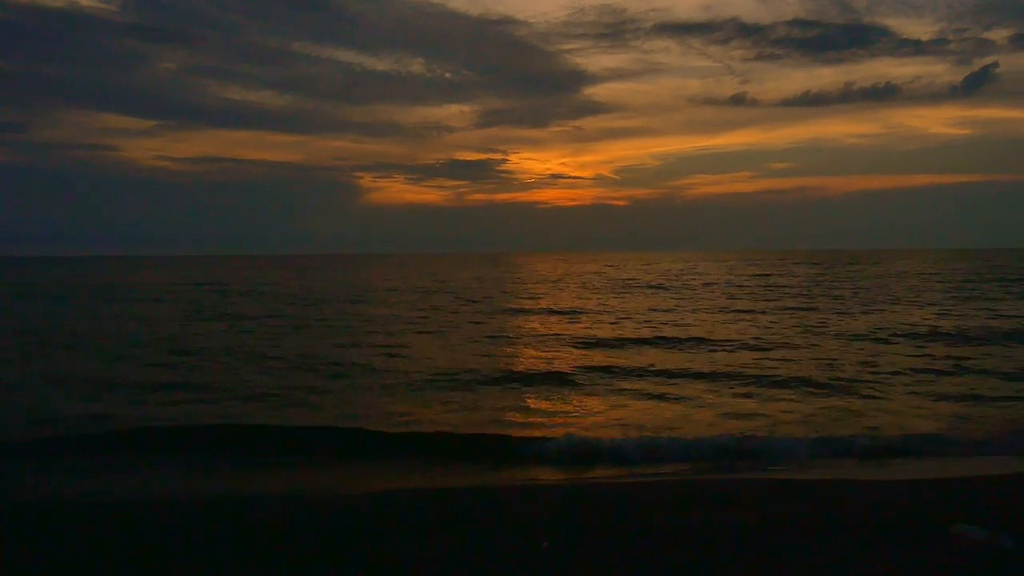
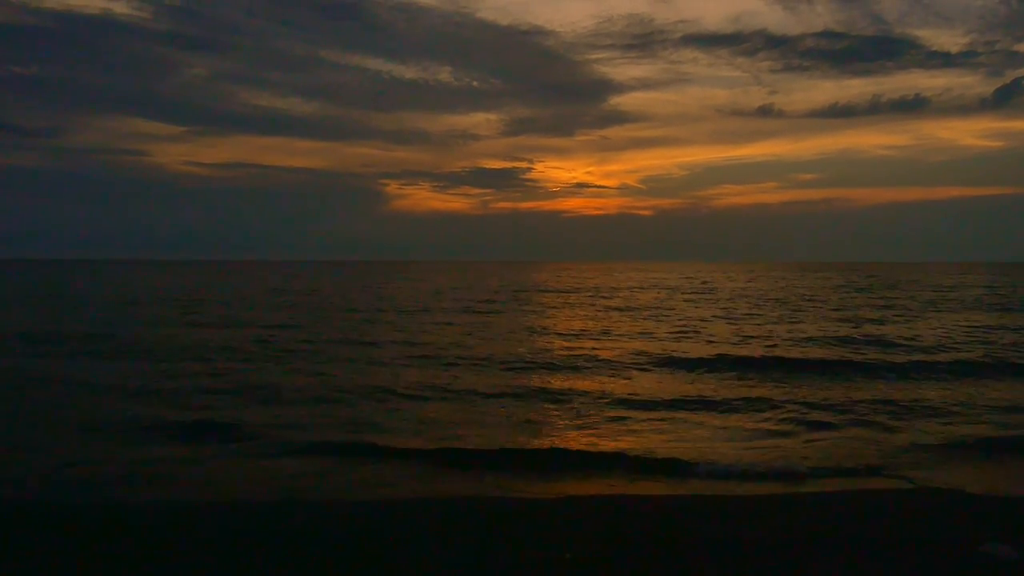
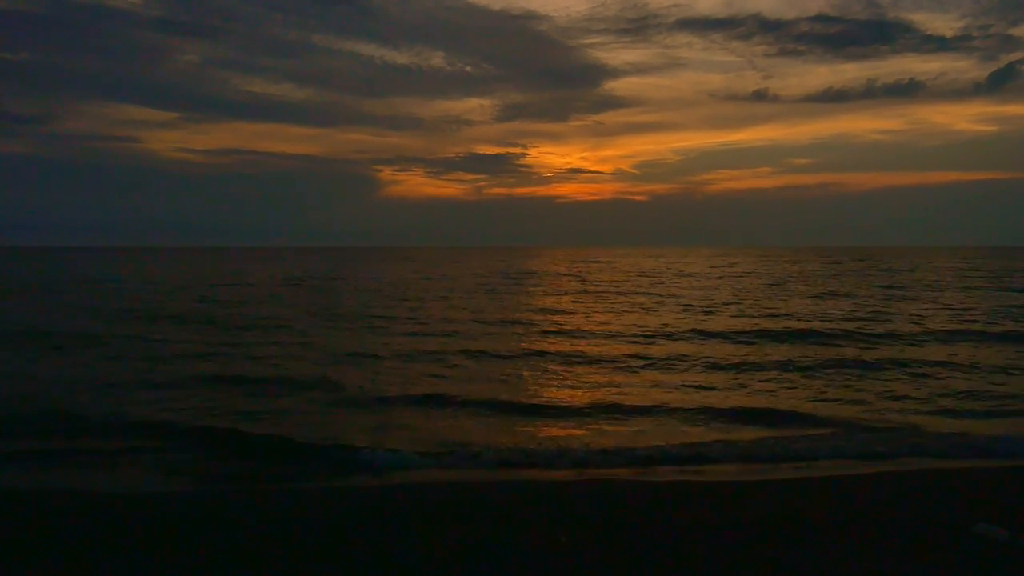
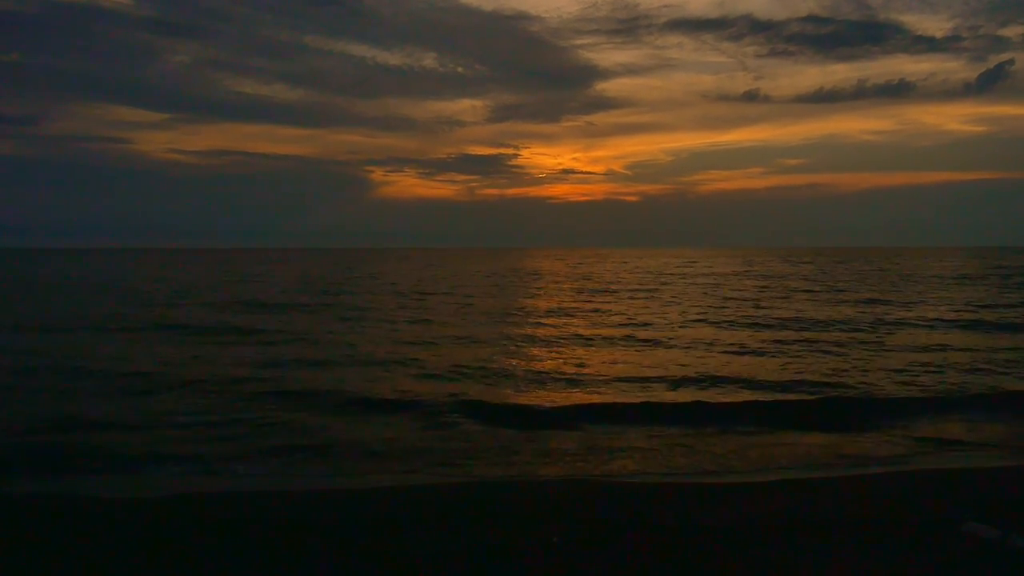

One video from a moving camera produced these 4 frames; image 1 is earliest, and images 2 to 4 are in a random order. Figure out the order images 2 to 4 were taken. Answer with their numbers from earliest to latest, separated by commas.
4, 3, 2
